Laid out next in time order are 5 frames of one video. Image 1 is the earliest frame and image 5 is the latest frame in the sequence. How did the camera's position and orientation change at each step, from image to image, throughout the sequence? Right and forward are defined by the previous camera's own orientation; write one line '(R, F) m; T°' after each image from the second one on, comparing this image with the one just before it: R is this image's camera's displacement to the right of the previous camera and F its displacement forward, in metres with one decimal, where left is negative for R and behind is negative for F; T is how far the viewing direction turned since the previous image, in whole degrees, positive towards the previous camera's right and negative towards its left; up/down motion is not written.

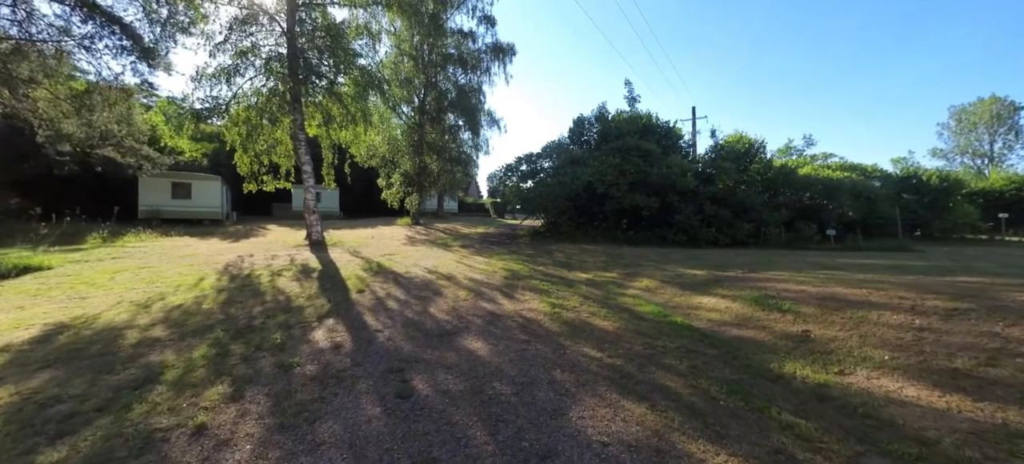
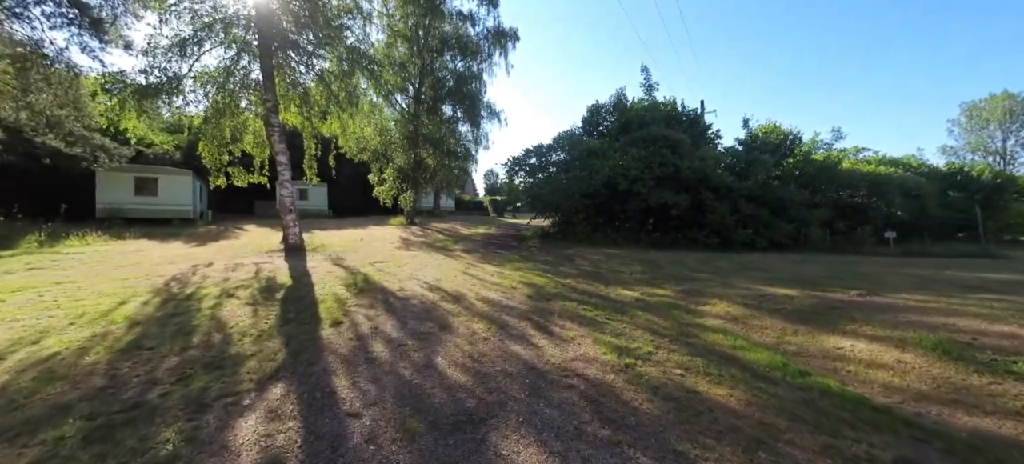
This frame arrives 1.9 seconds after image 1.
(-0.4, +1.6) m; +1°
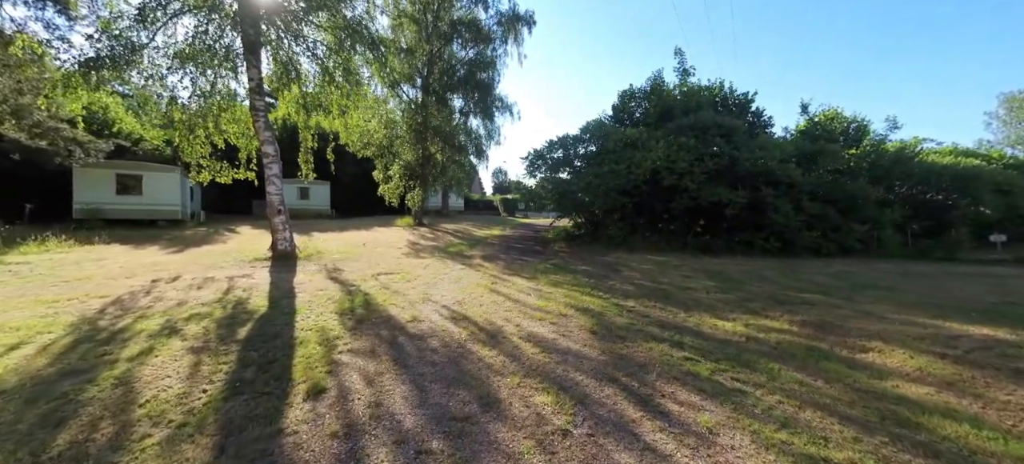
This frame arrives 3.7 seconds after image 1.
(-0.5, +1.6) m; -1°
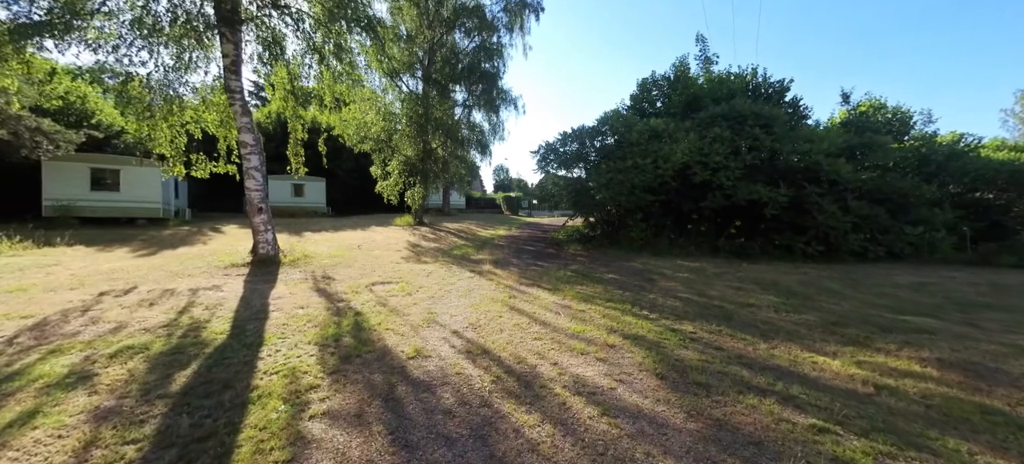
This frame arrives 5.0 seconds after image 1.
(-0.3, +1.0) m; 0°
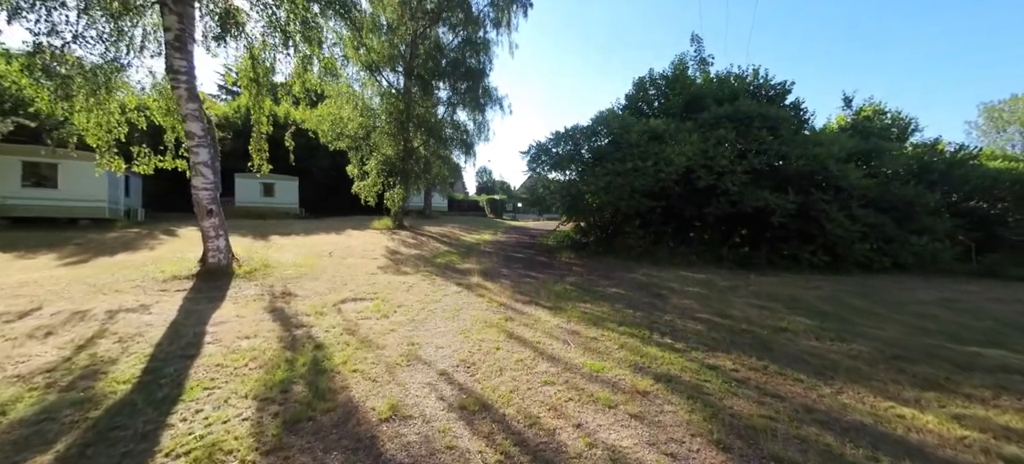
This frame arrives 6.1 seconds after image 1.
(-0.2, +0.8) m; +3°
